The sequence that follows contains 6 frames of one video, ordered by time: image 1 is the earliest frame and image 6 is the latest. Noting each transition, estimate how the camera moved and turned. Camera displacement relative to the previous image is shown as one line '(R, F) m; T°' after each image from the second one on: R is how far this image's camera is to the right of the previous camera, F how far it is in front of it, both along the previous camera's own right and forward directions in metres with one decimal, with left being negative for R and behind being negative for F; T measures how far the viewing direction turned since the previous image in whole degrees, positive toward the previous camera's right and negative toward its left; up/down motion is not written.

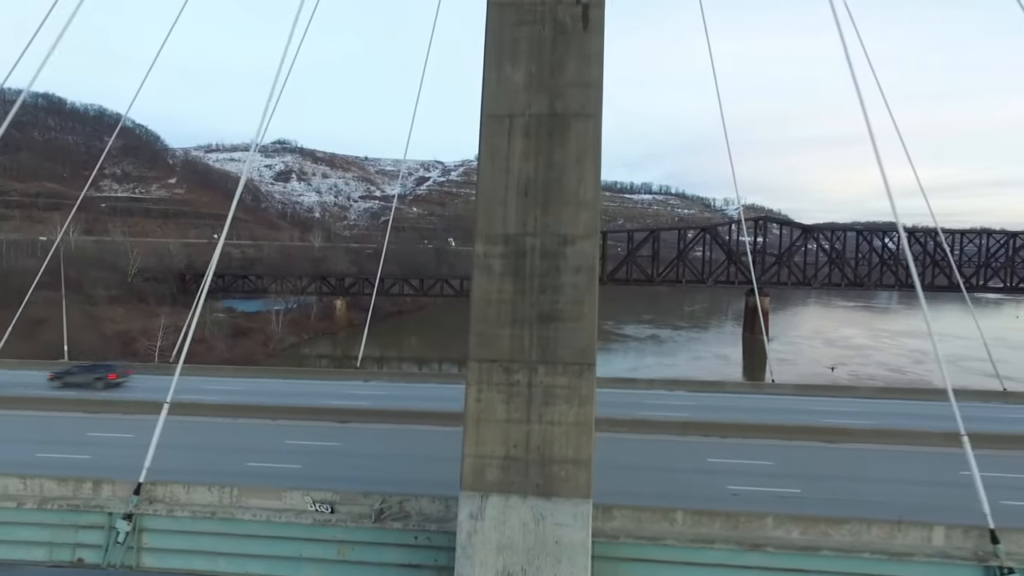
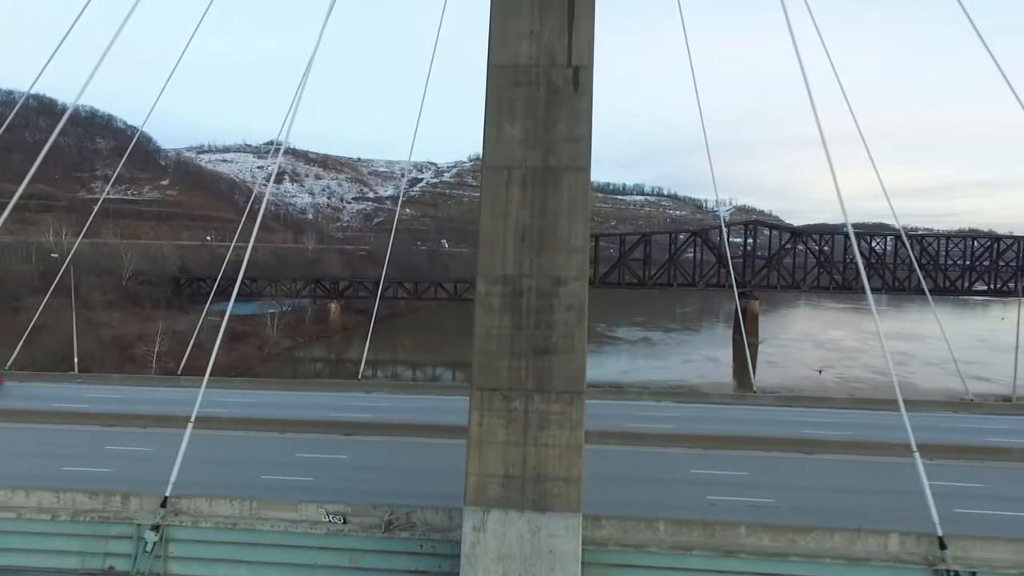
(0.0, -0.5) m; +1°
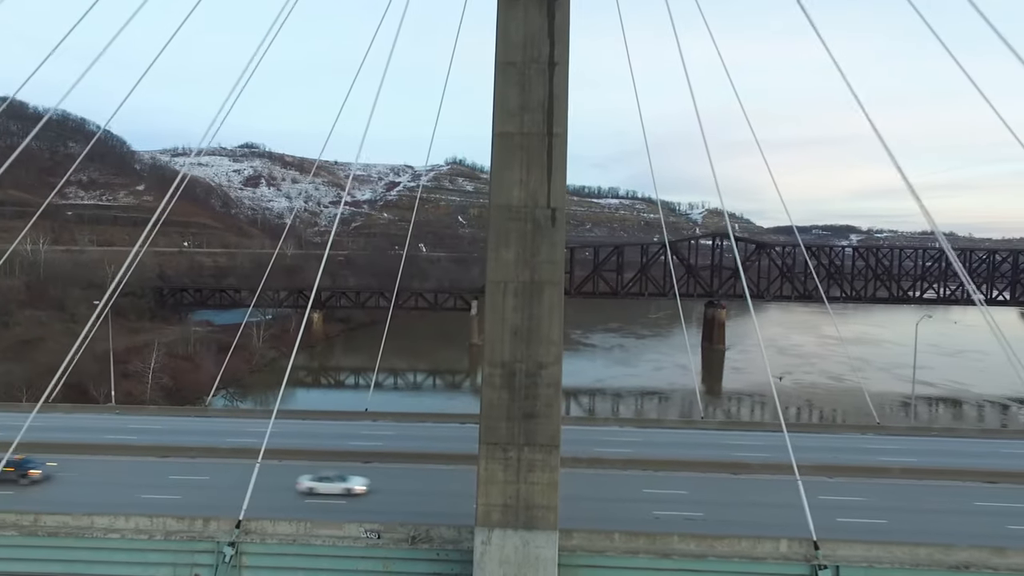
(-0.2, -1.7) m; +2°
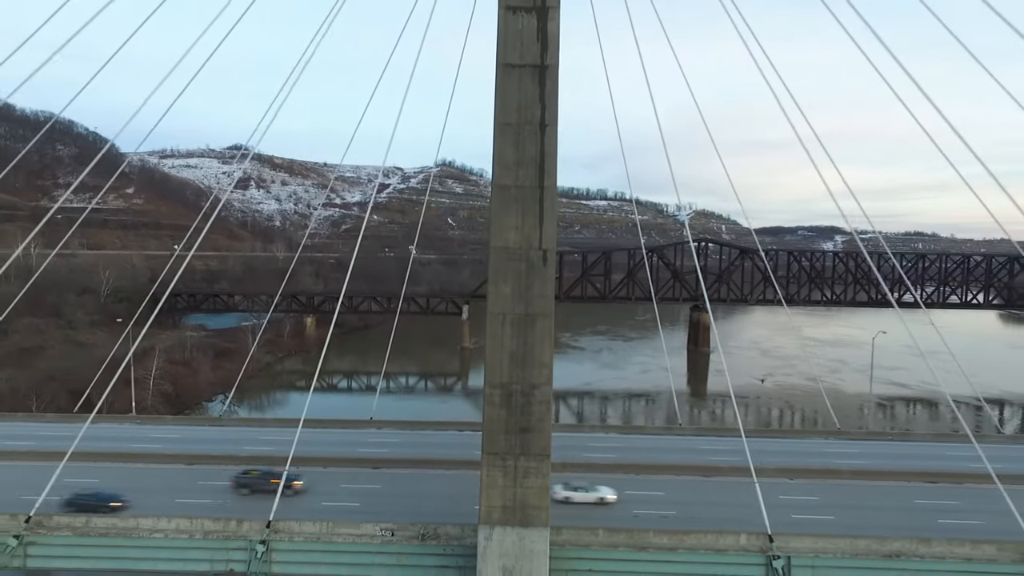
(-0.1, -1.0) m; +1°
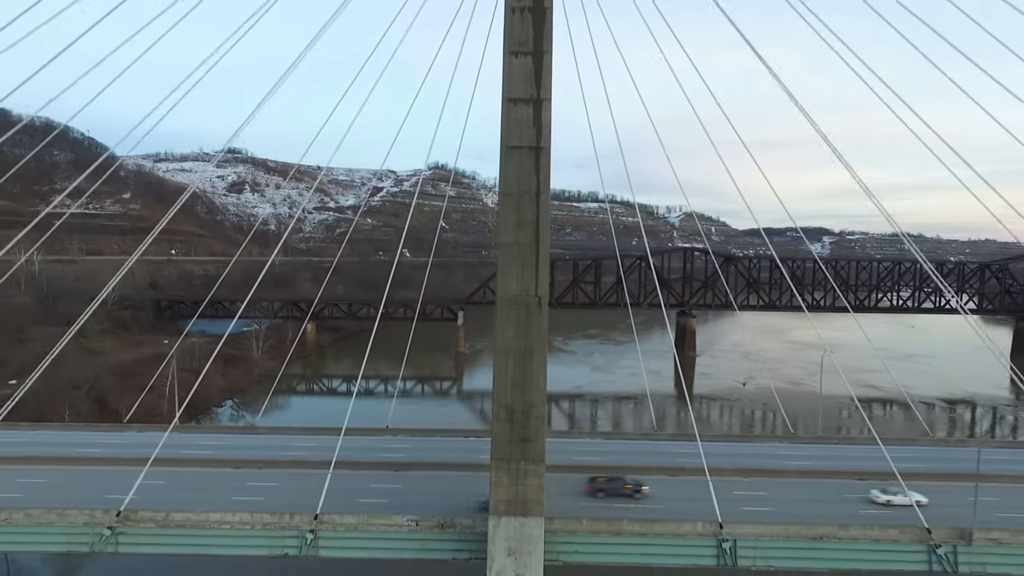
(-0.2, -1.9) m; +1°
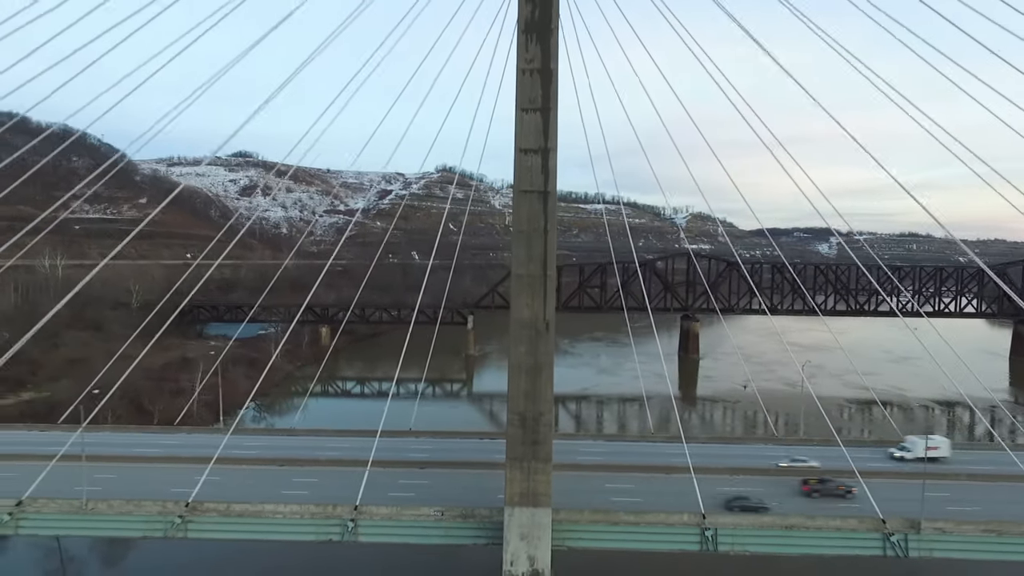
(-0.1, -1.6) m; -1°
